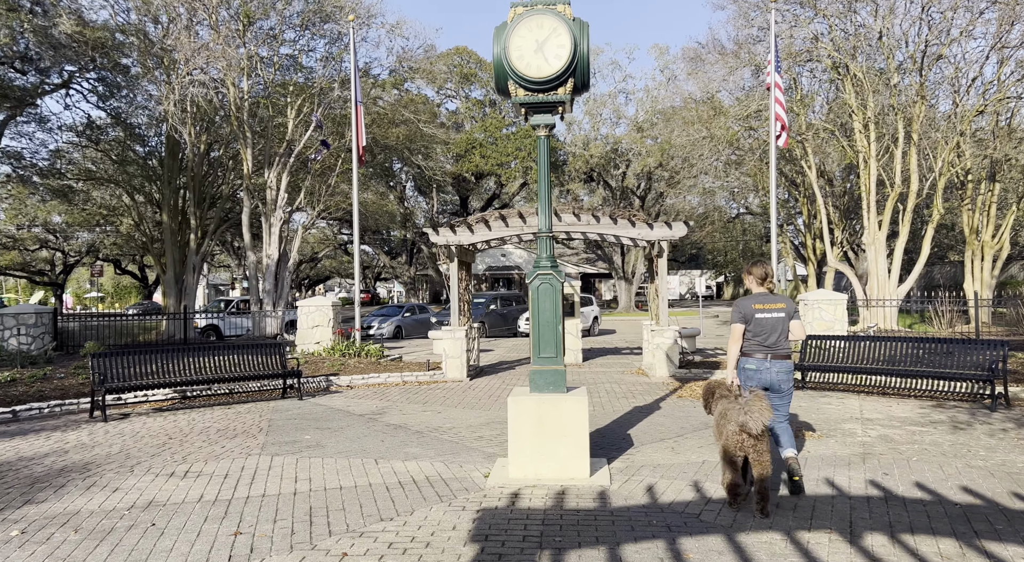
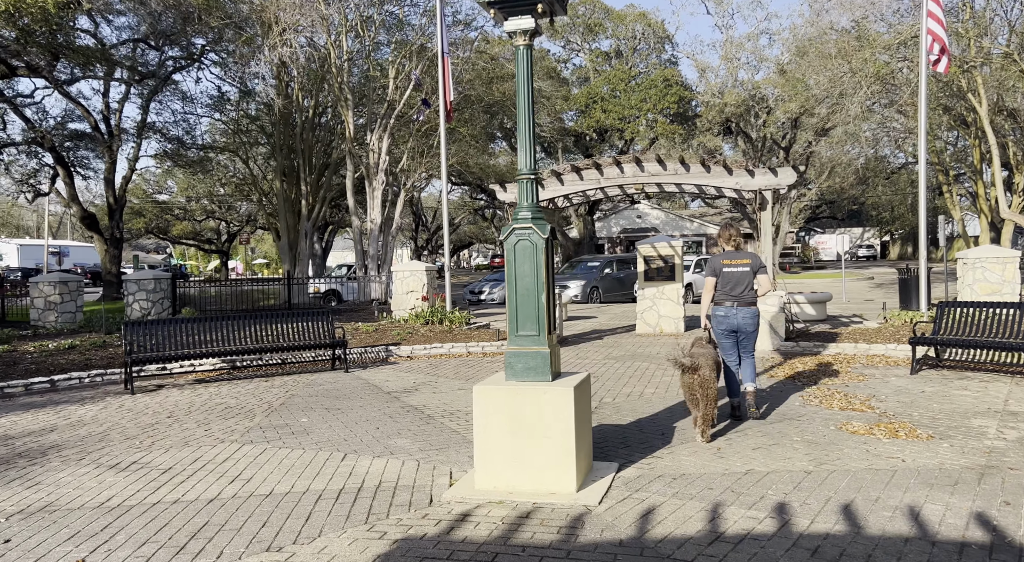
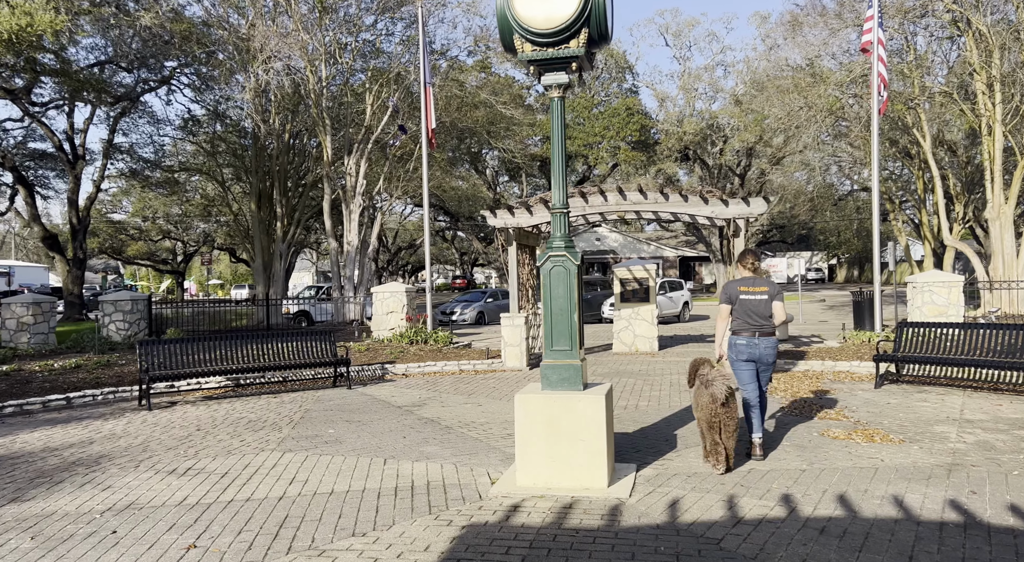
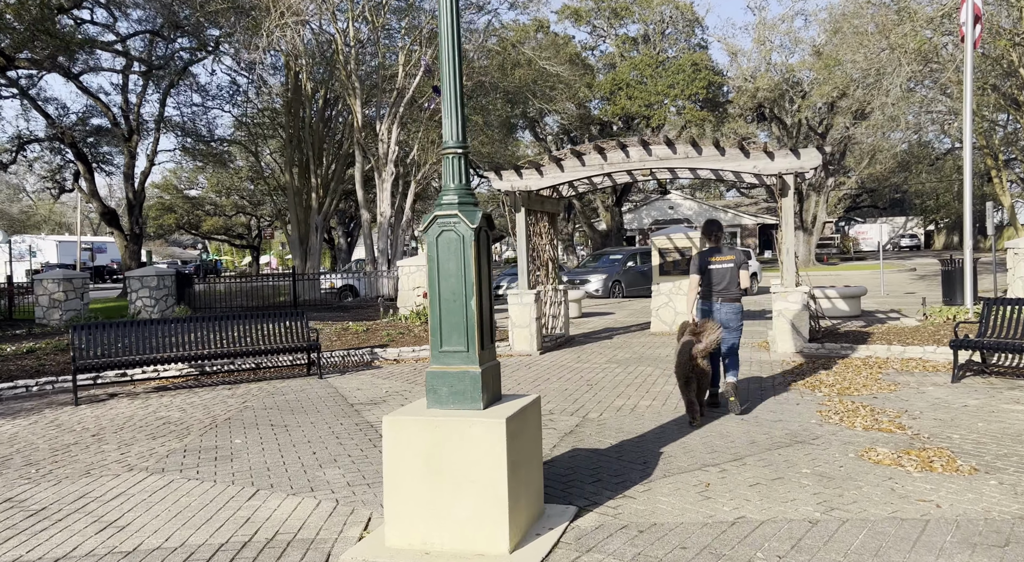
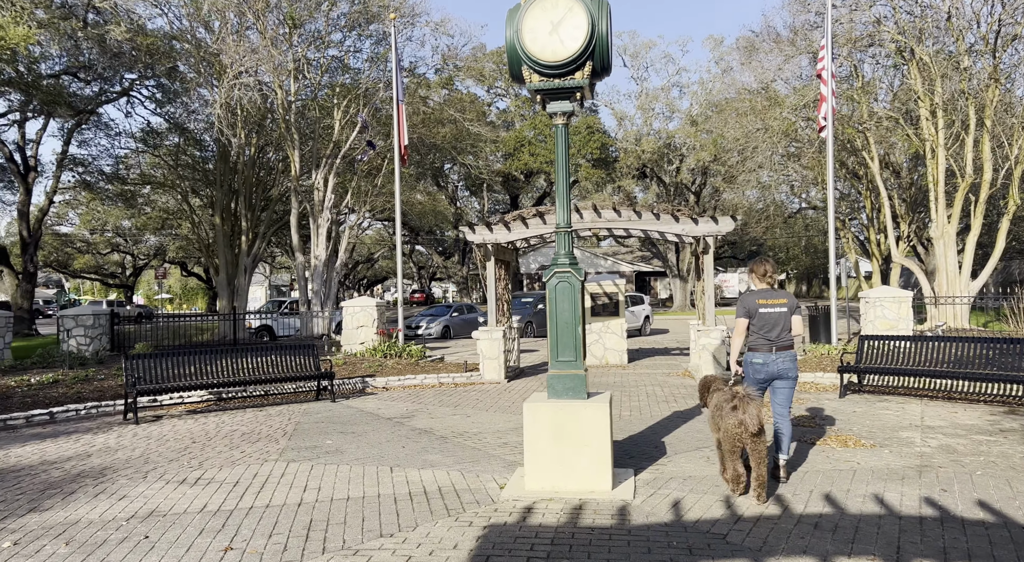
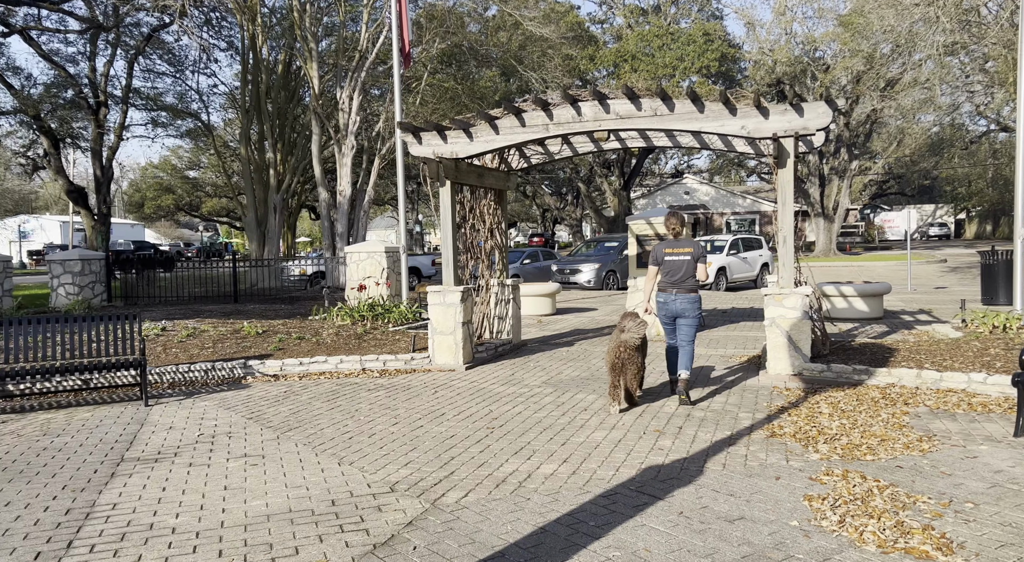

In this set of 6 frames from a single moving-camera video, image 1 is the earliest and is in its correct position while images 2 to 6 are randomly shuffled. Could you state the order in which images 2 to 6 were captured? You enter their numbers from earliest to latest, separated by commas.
5, 3, 2, 4, 6
